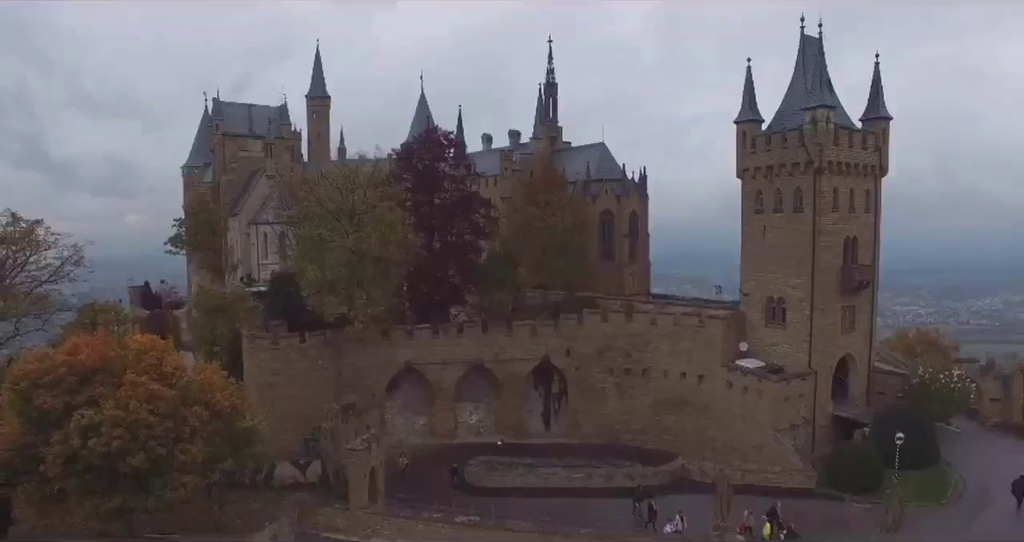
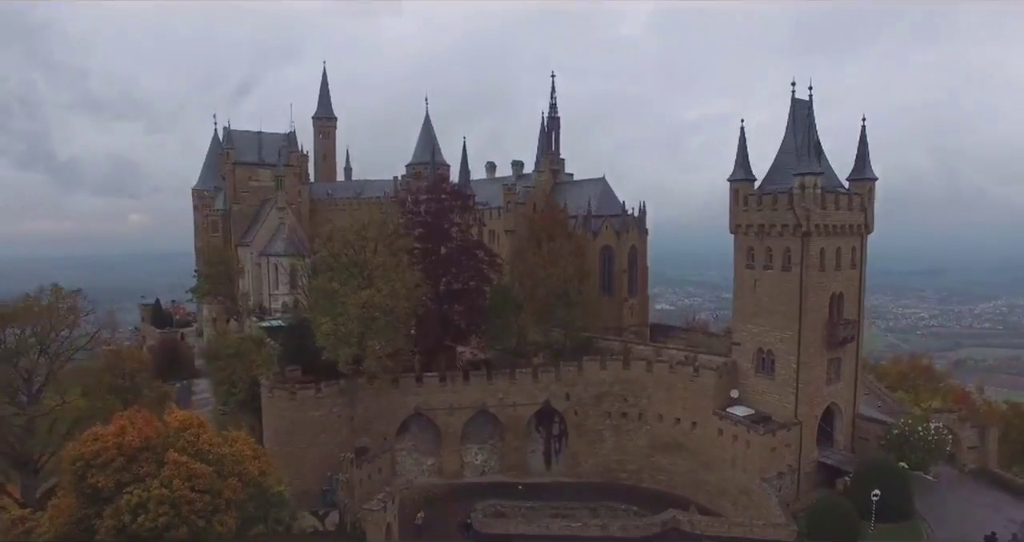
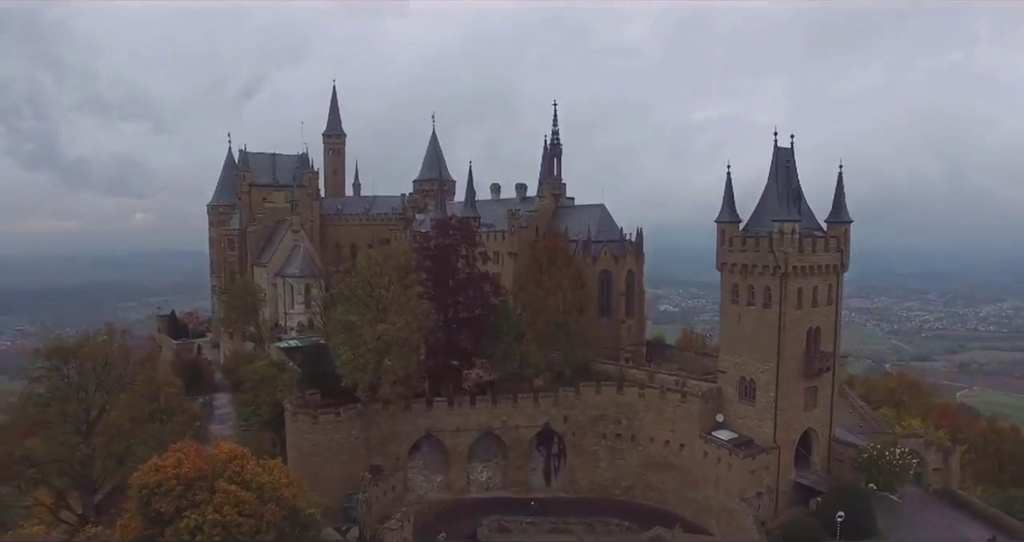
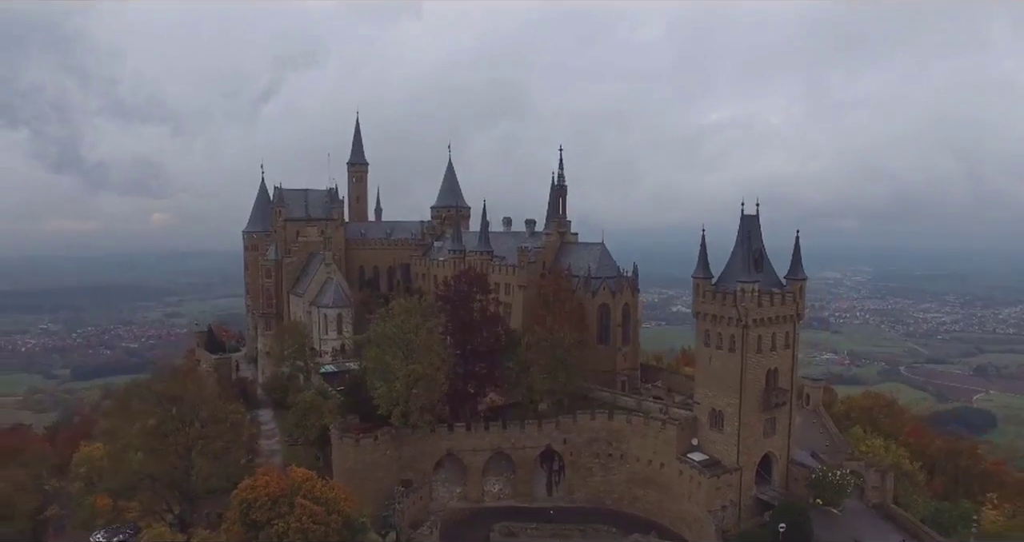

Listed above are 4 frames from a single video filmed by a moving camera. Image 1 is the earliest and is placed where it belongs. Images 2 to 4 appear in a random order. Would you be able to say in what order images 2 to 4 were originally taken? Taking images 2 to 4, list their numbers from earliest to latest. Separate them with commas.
2, 3, 4
